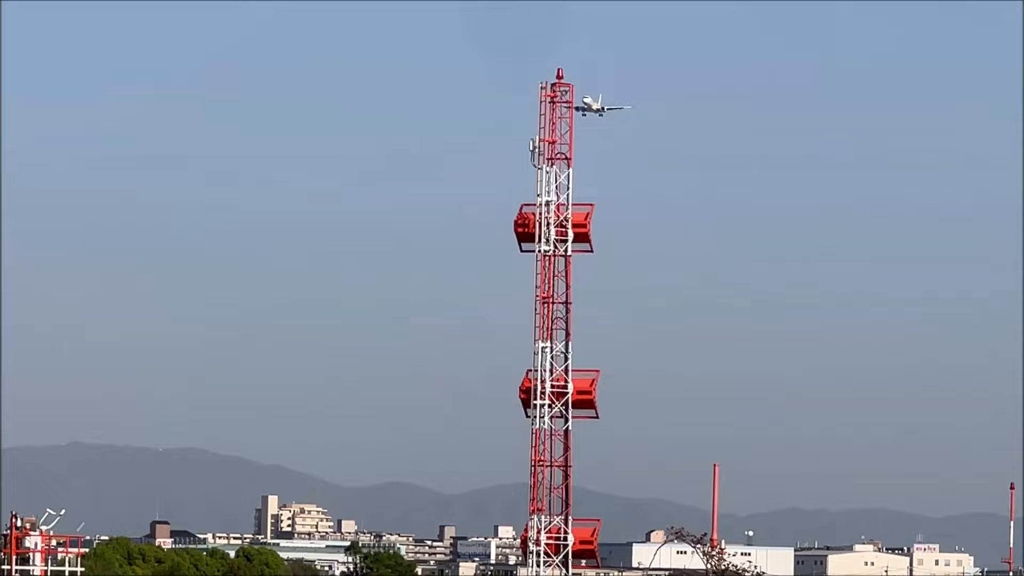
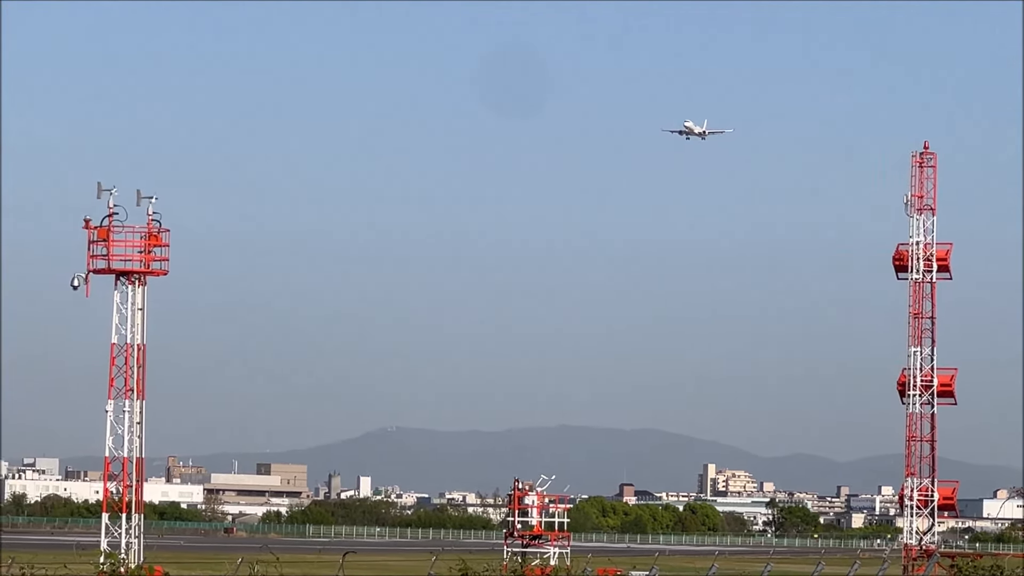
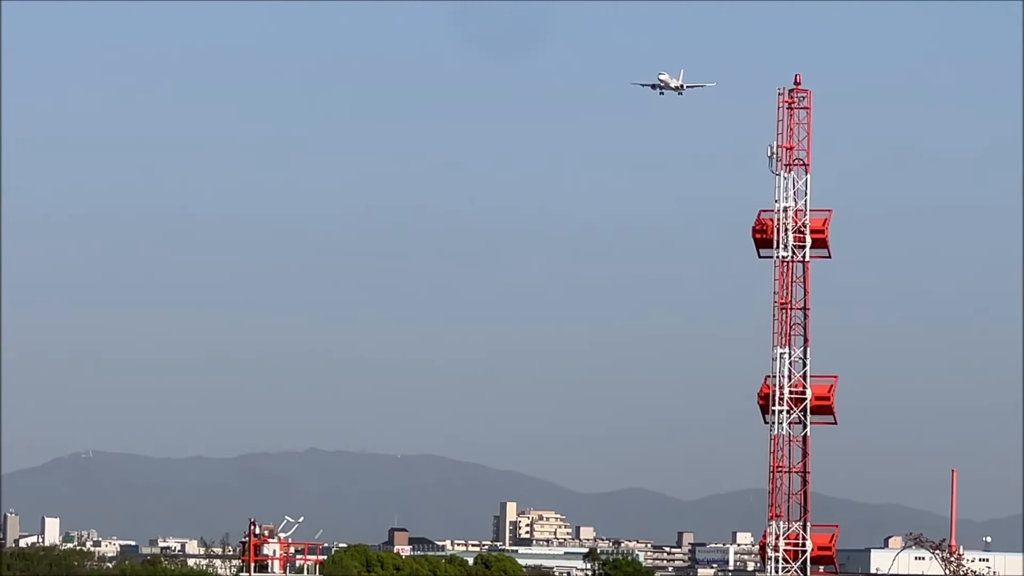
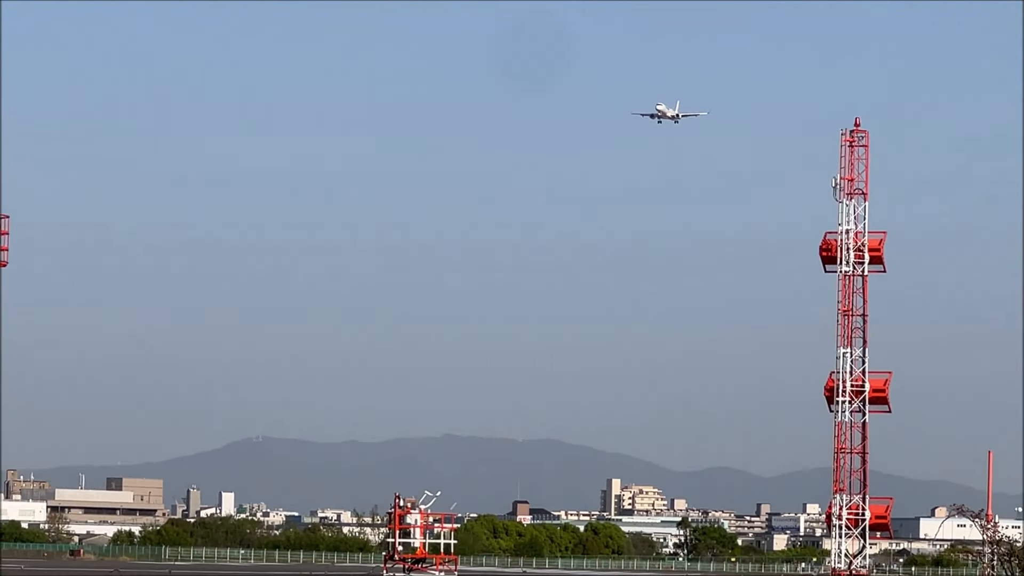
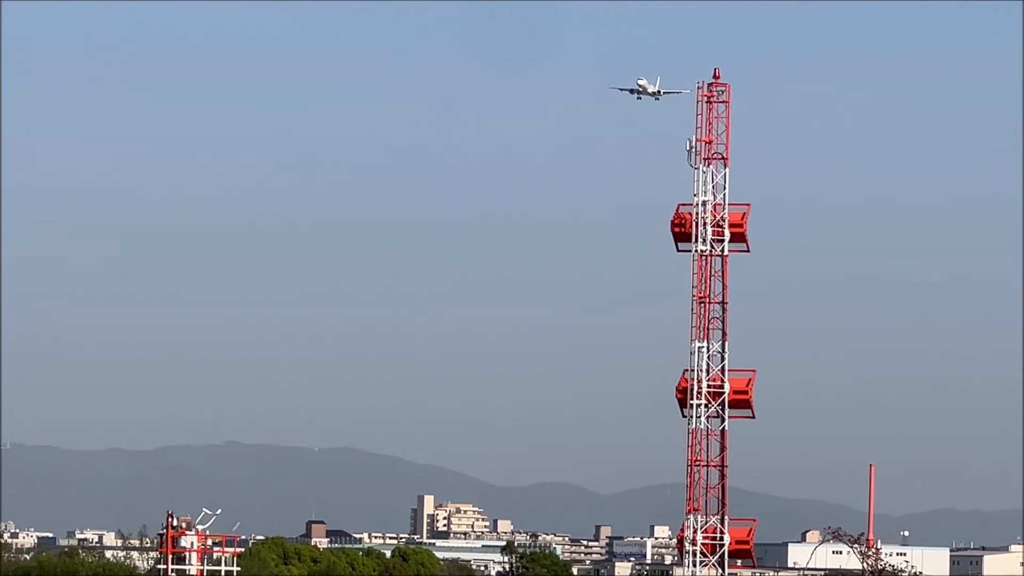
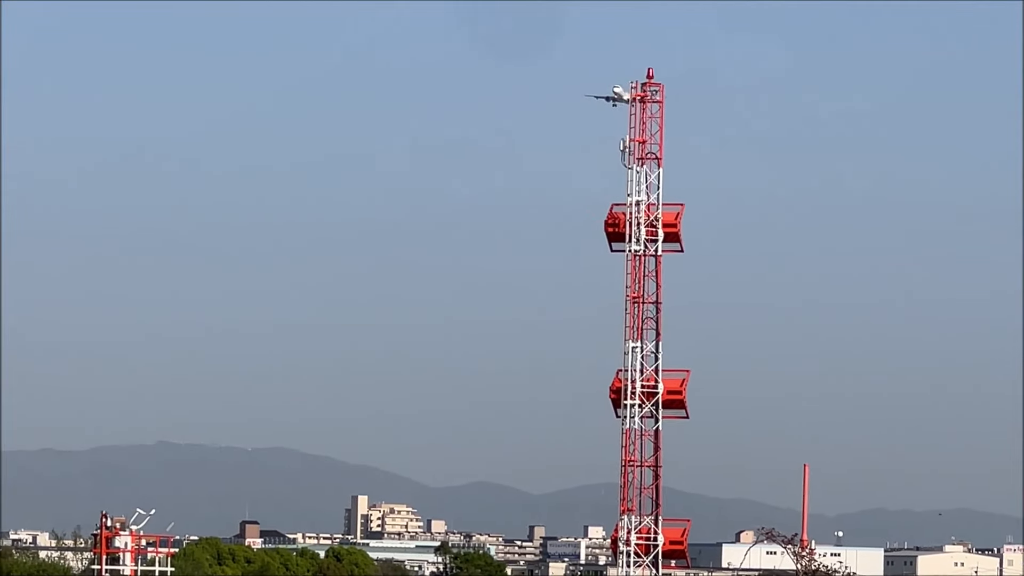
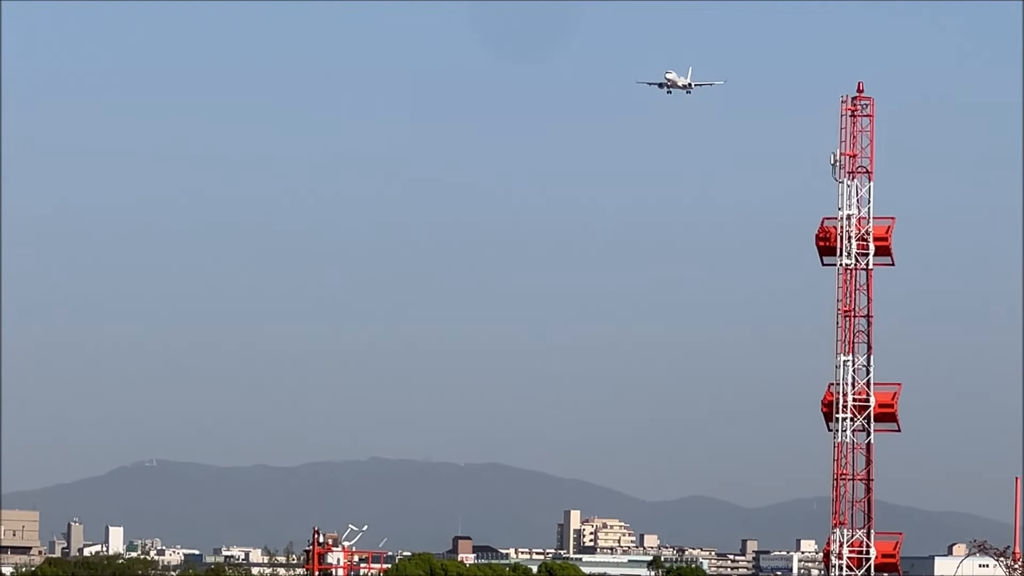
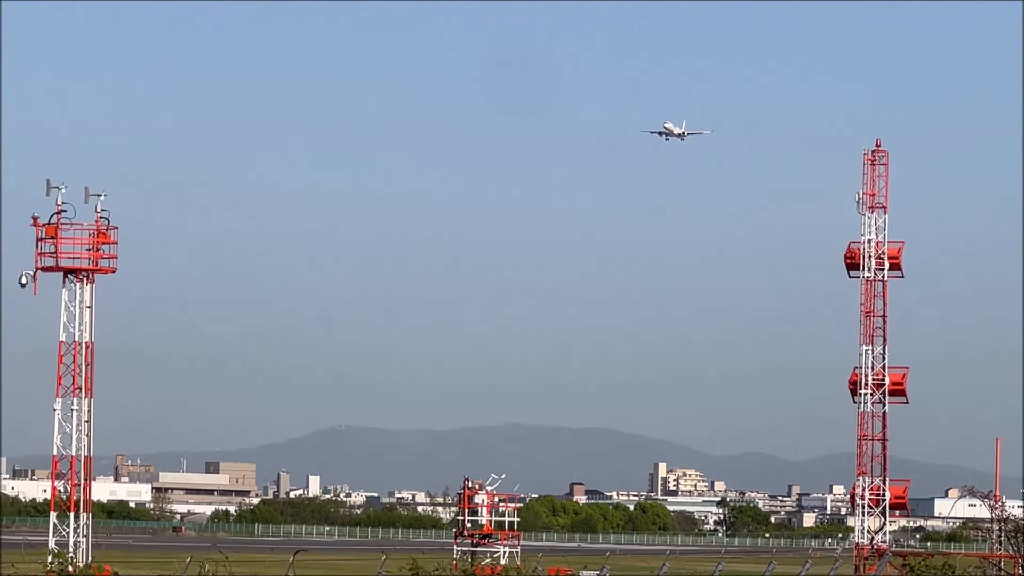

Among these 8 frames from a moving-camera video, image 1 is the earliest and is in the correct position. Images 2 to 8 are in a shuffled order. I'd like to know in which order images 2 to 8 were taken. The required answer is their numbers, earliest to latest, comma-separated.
6, 5, 3, 7, 4, 8, 2
